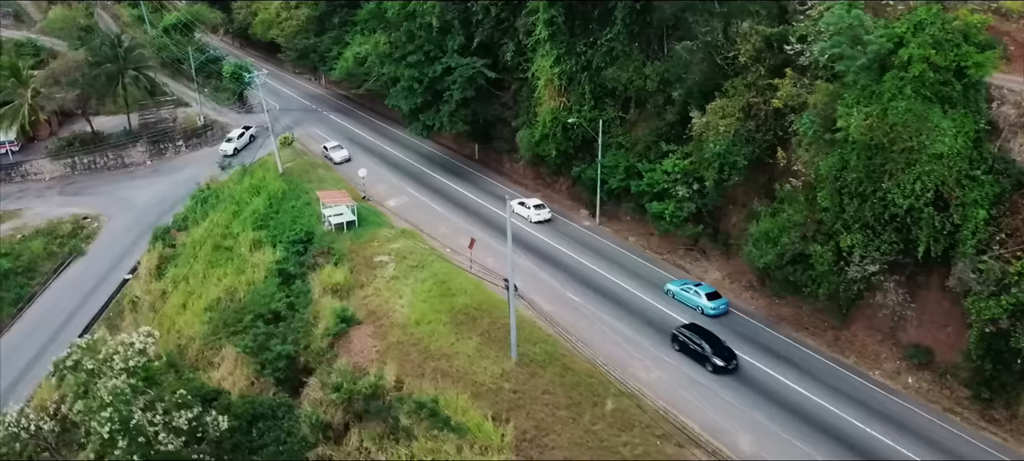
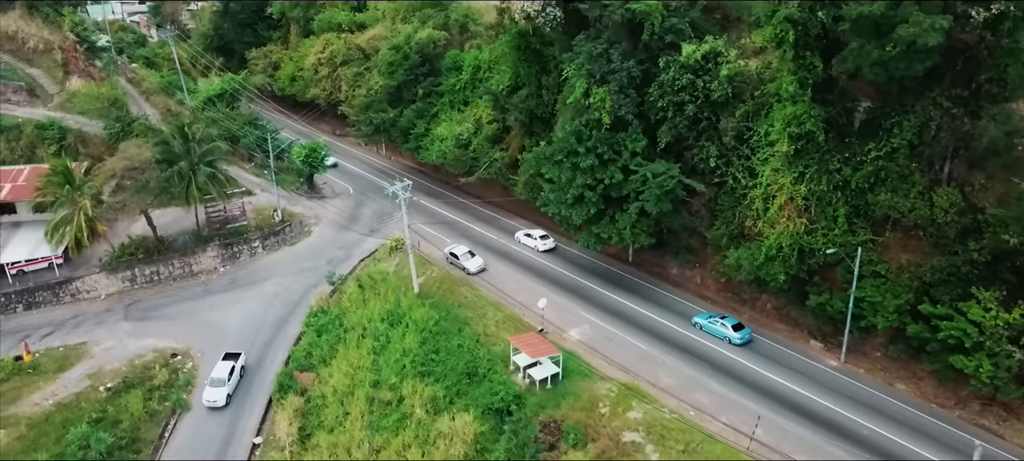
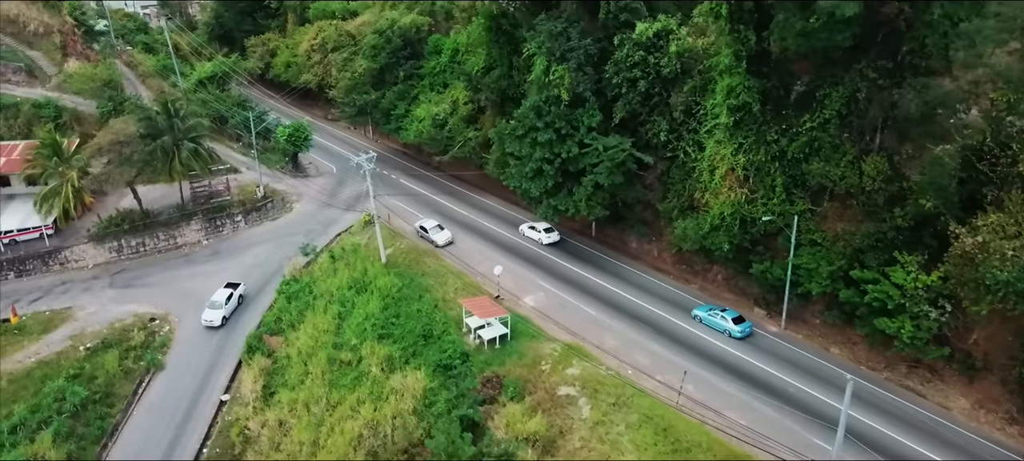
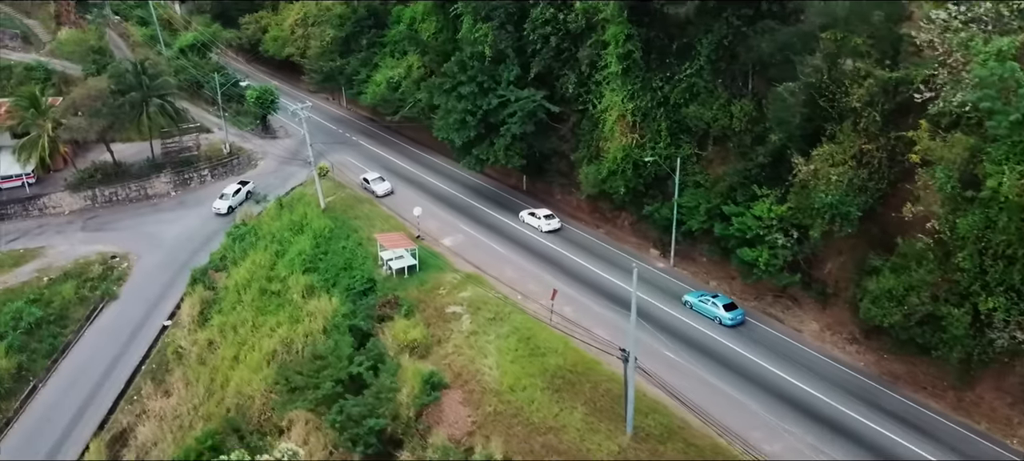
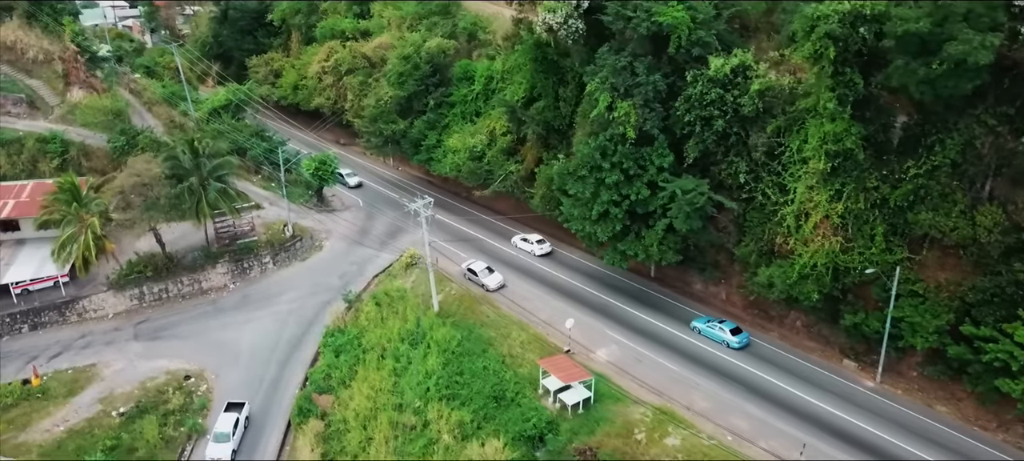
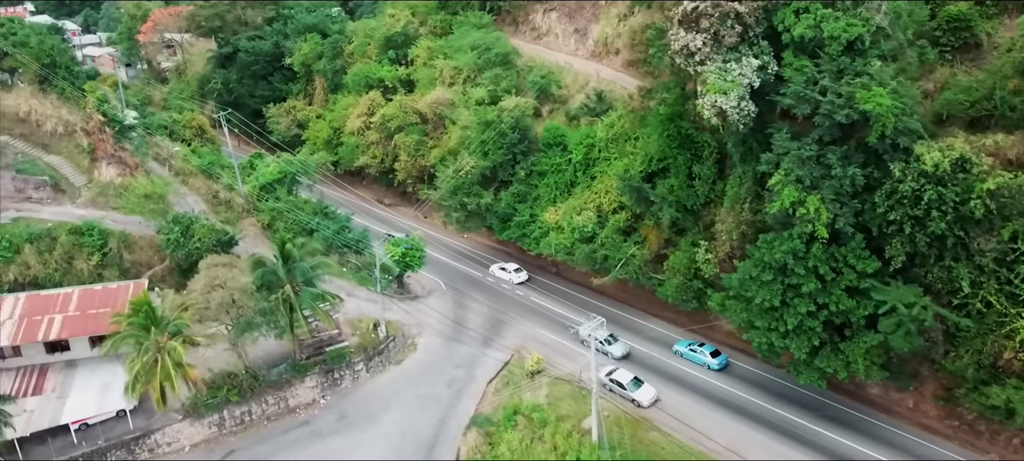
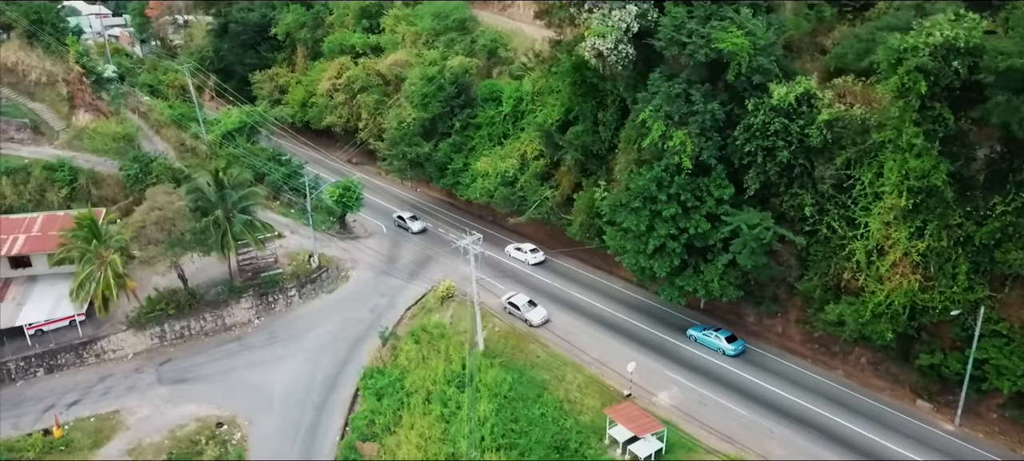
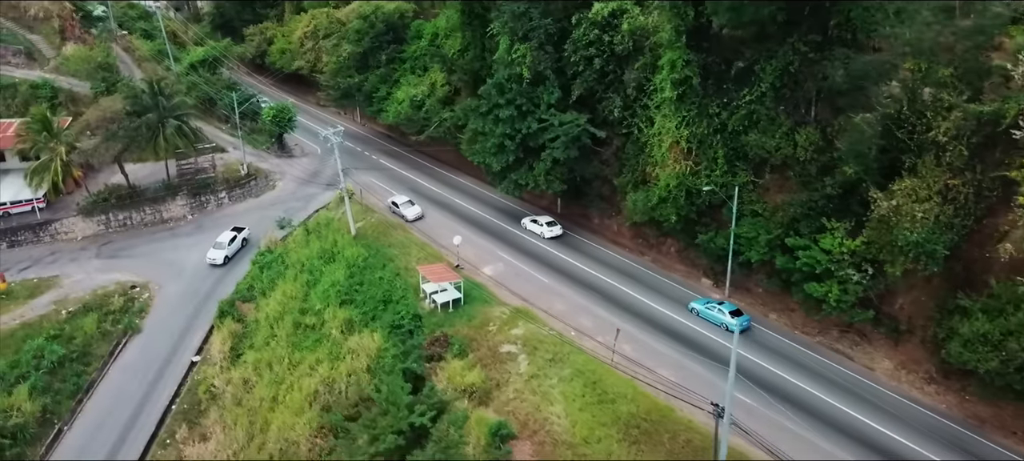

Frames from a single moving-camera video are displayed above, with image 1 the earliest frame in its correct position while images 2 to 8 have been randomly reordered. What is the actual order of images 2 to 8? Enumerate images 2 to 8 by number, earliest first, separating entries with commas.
4, 8, 3, 2, 5, 7, 6
